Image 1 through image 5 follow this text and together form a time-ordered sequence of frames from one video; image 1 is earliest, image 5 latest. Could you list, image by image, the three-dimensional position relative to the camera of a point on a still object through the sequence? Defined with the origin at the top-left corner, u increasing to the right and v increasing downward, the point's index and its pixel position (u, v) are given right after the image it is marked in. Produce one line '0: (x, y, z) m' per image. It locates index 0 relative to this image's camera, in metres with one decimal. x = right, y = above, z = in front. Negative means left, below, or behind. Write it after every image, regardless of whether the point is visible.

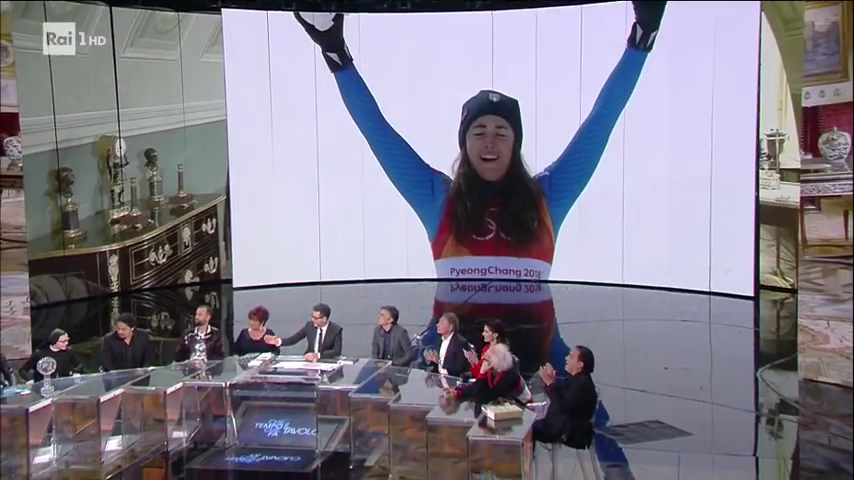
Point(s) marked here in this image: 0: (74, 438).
0: (-1.5, -0.8, +4.8) m
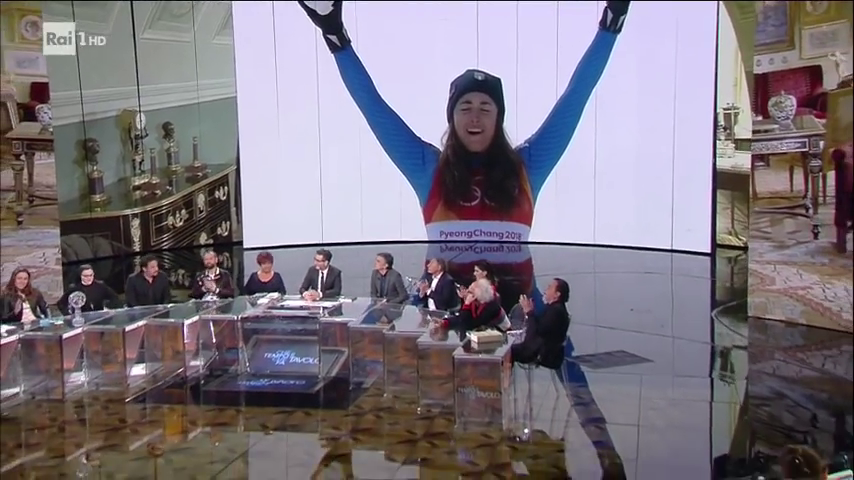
0: (-1.6, -0.6, +5.4) m
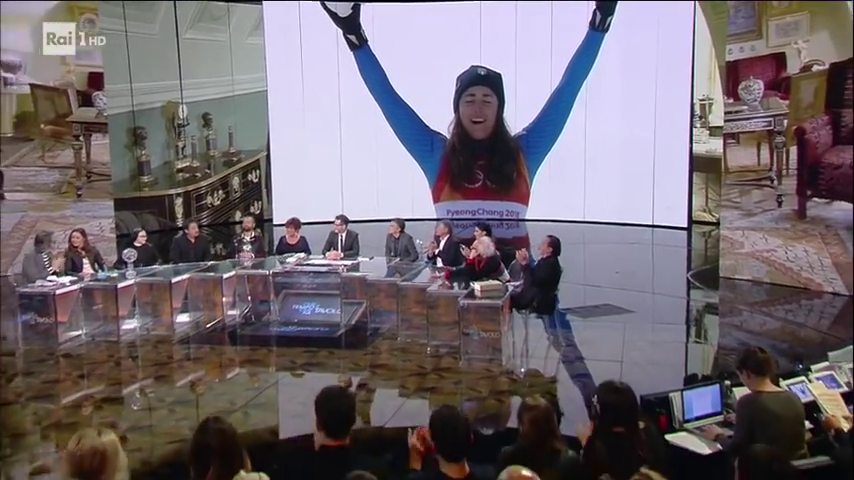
0: (-1.5, -0.4, +6.2) m
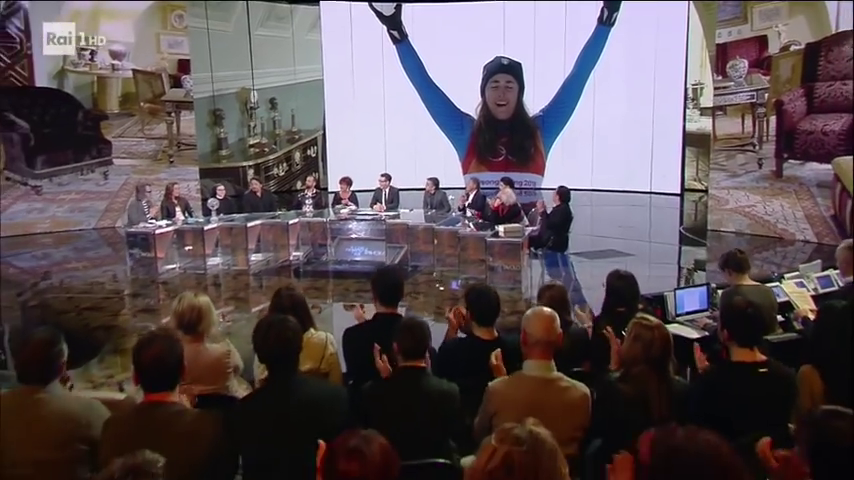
0: (-1.3, -0.1, +7.5) m
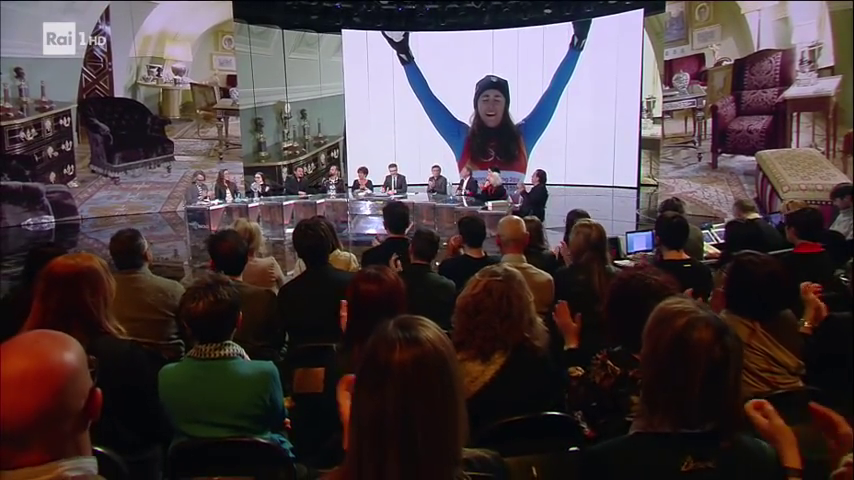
0: (-1.3, +0.1, +9.4) m
